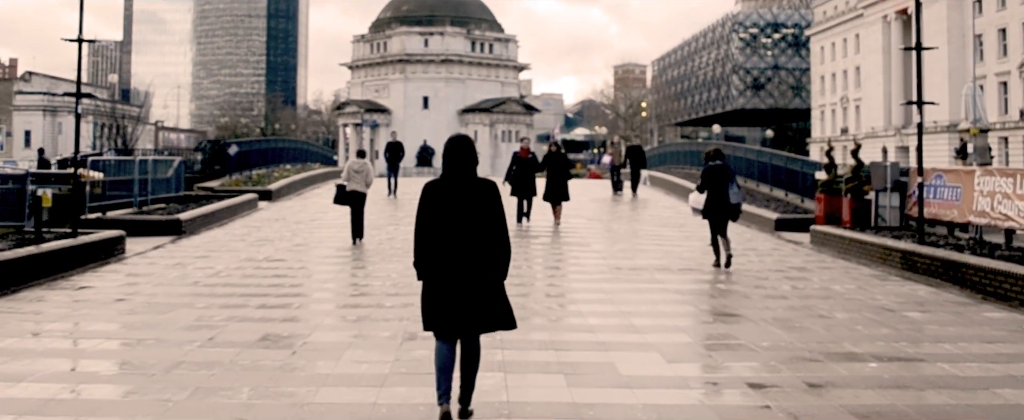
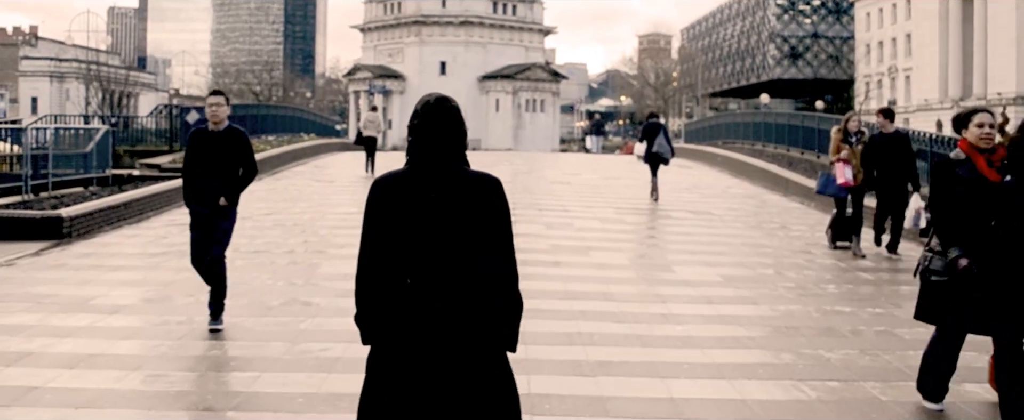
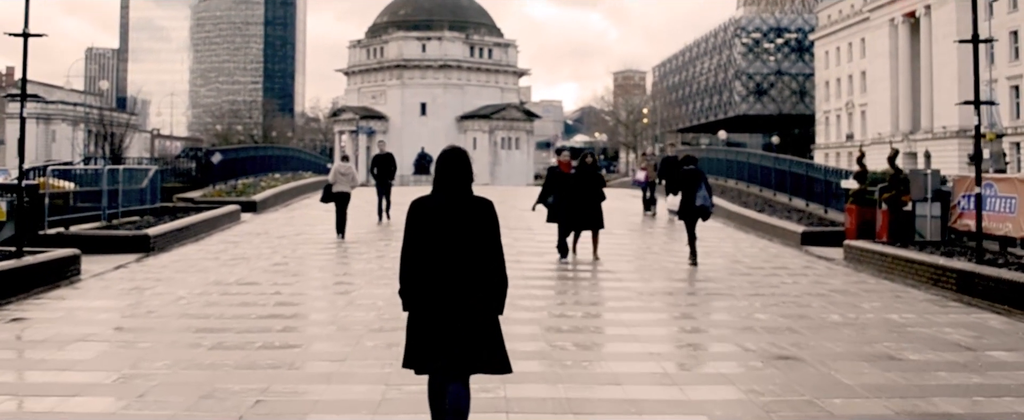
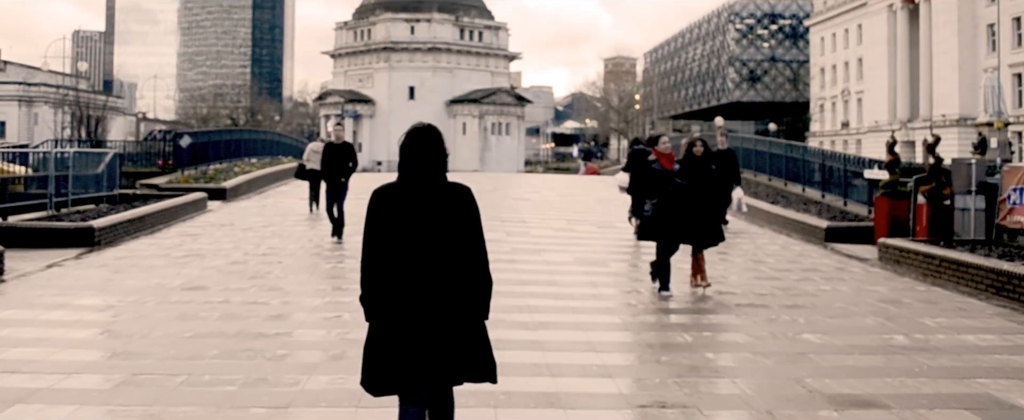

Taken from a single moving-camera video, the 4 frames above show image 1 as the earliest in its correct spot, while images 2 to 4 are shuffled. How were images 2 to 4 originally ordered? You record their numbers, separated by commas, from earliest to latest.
3, 4, 2
